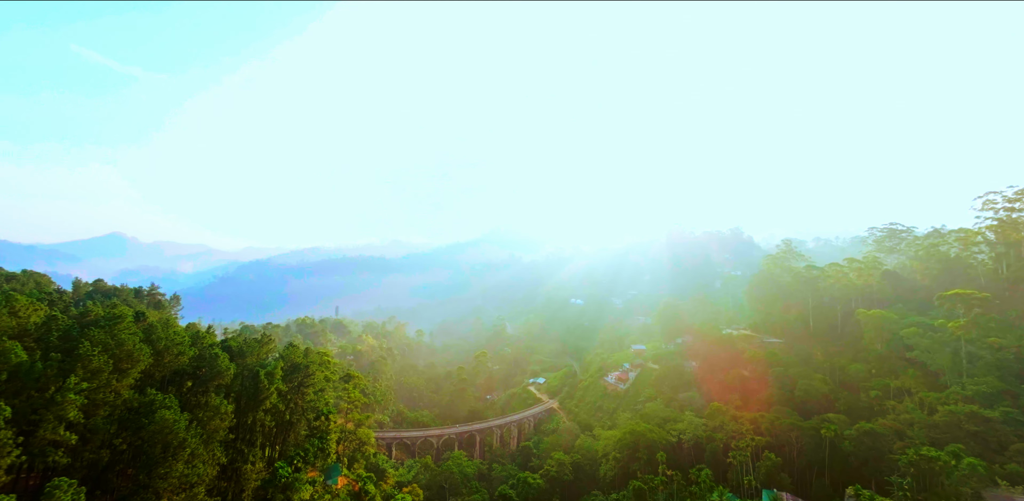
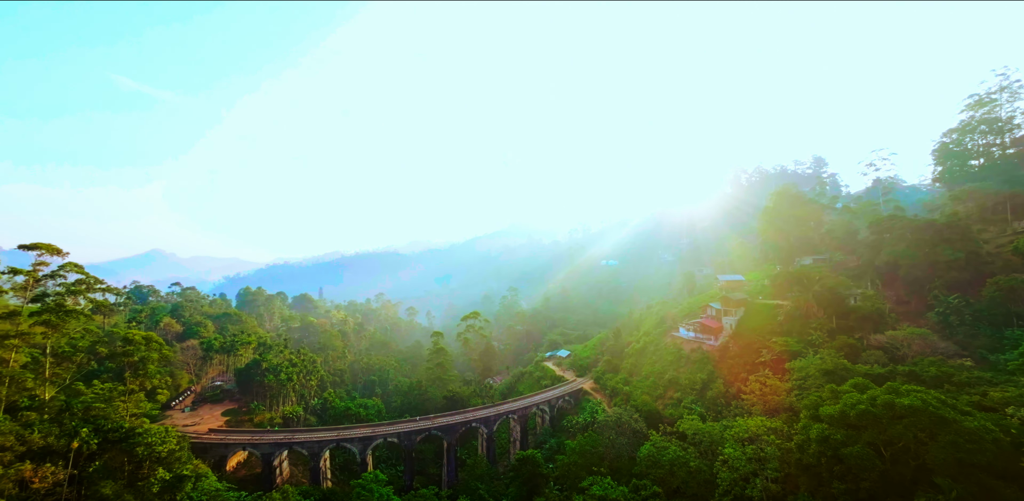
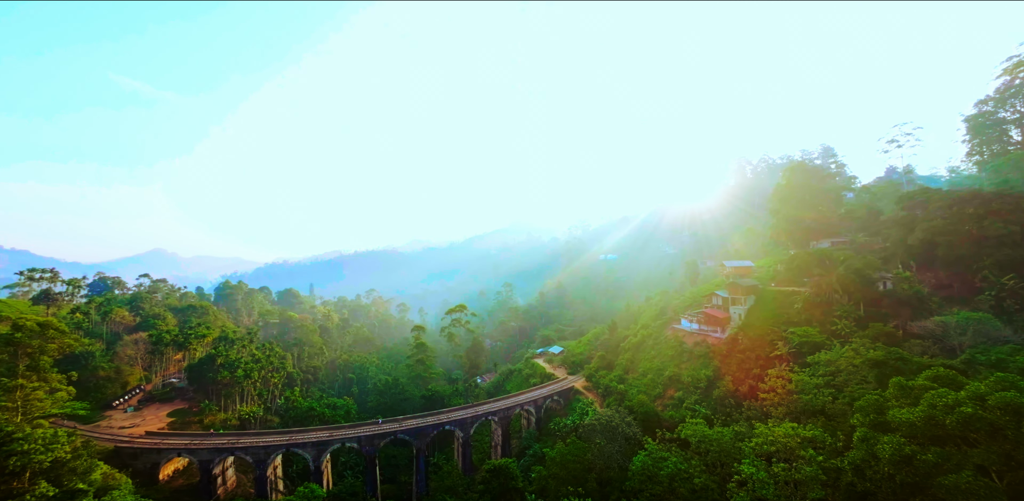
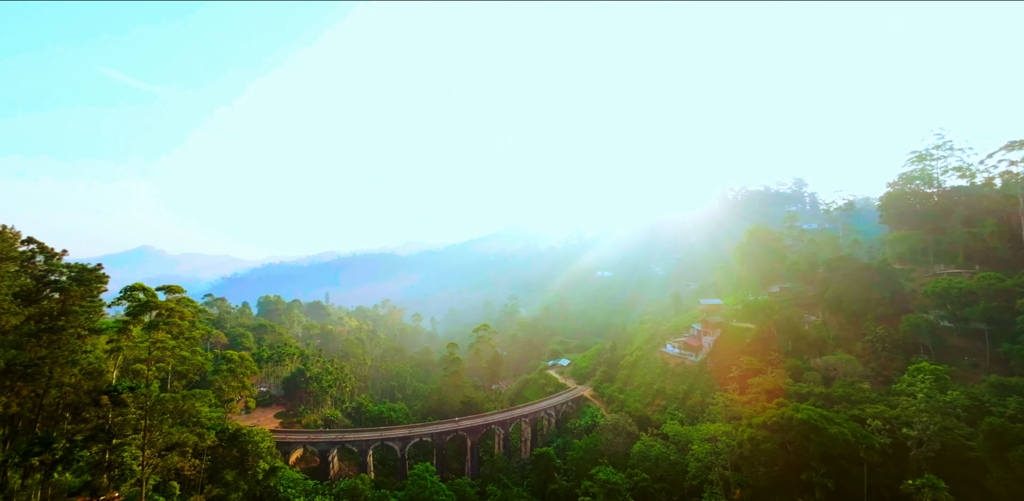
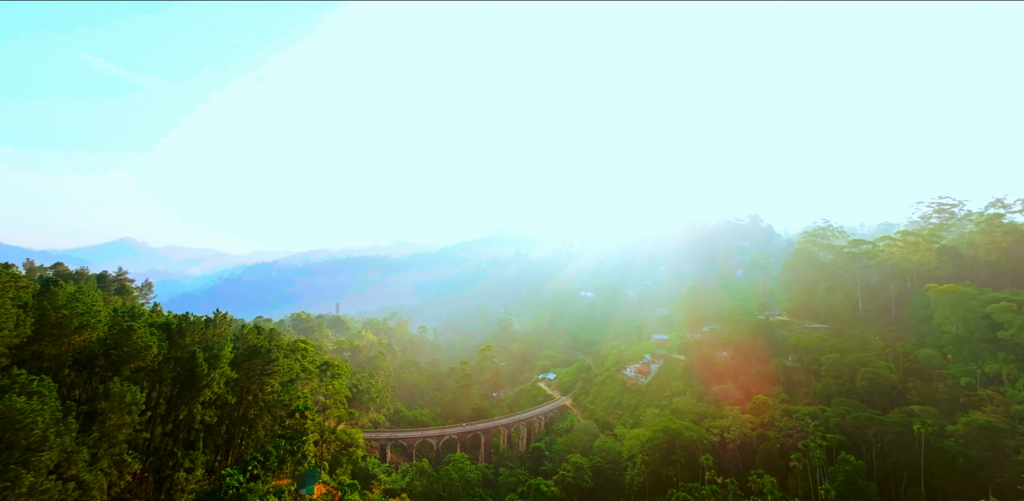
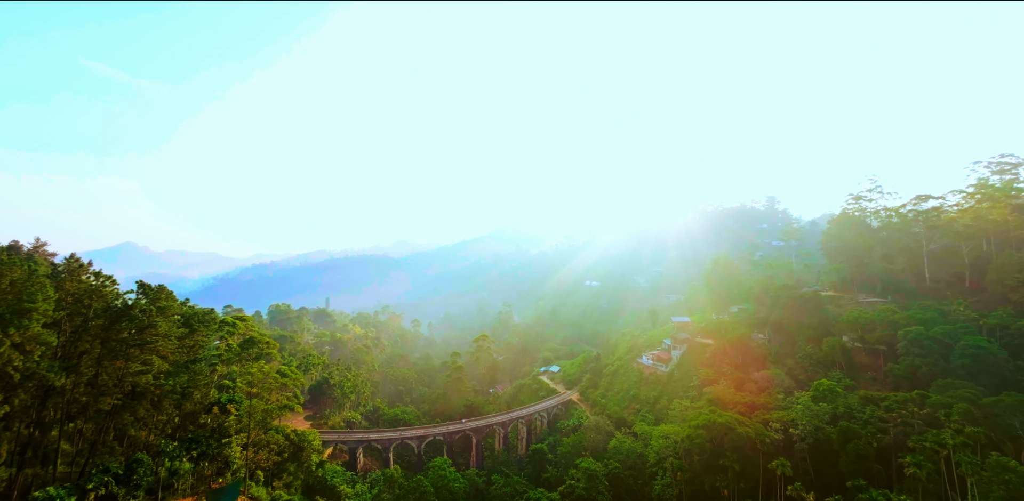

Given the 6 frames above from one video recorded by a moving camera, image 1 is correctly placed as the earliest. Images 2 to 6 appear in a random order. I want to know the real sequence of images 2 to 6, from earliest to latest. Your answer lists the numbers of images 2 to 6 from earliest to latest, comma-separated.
5, 6, 4, 2, 3
